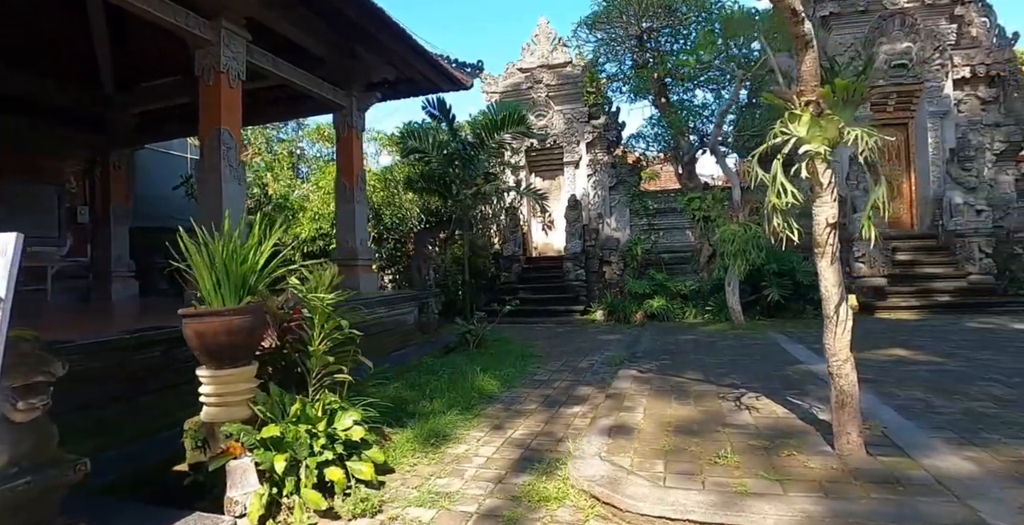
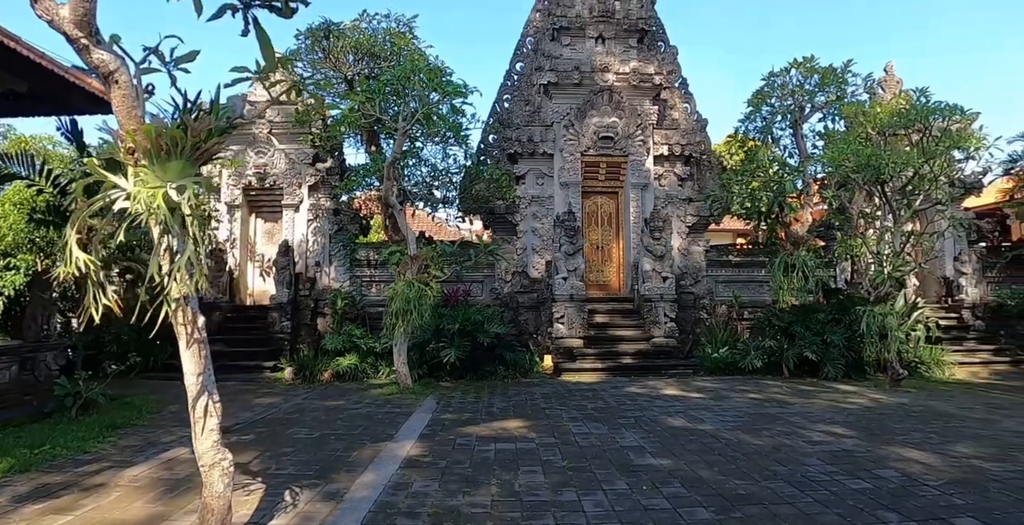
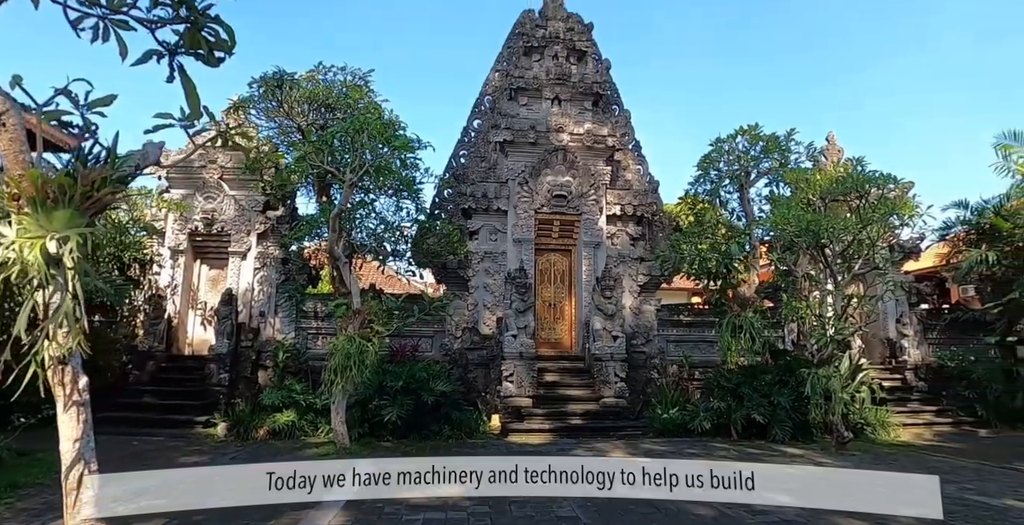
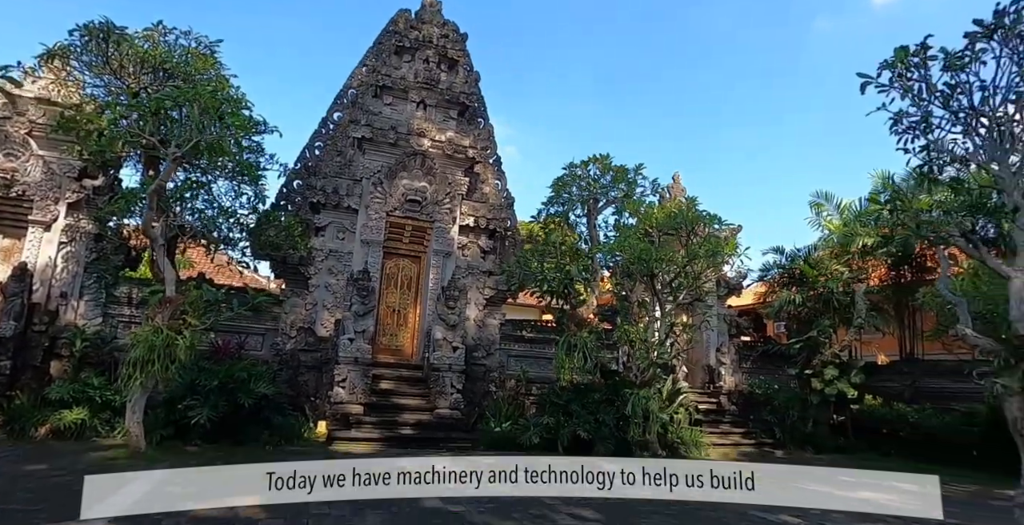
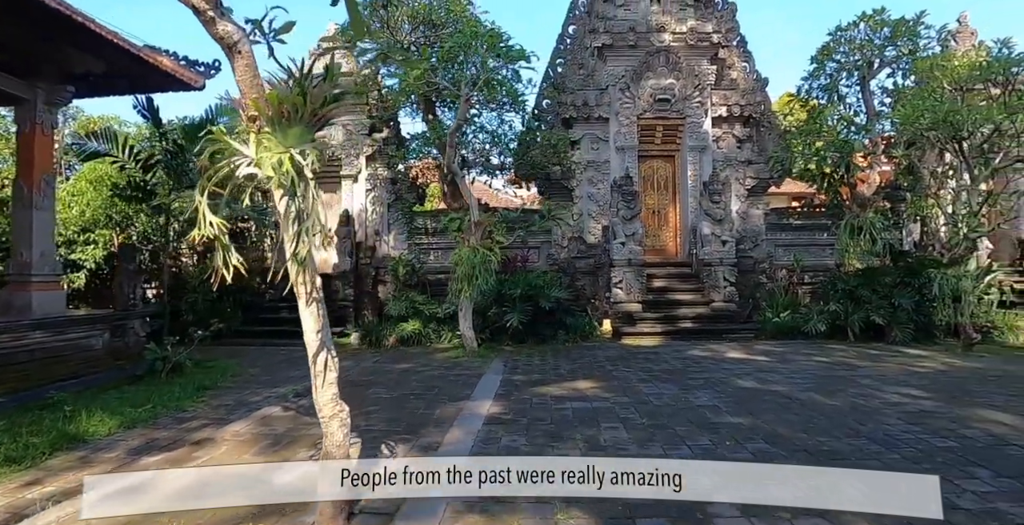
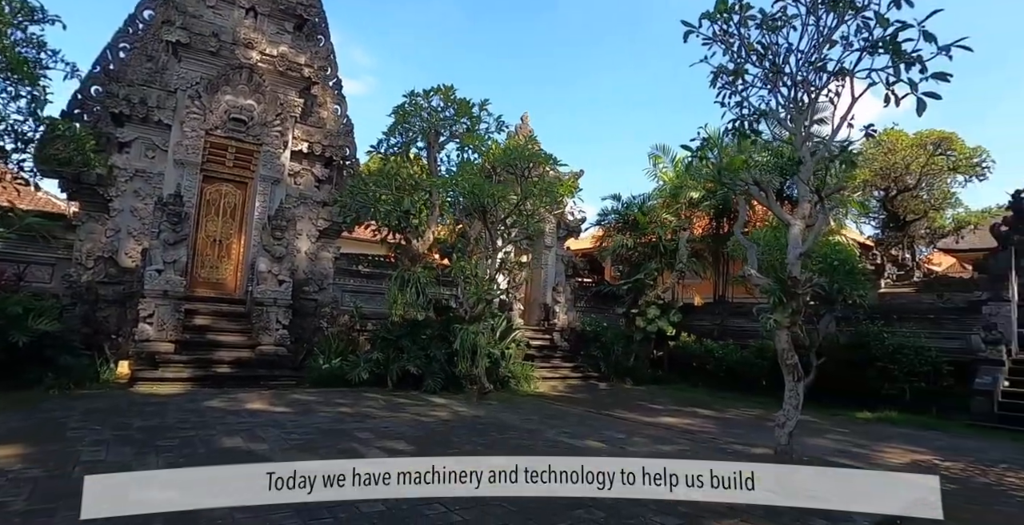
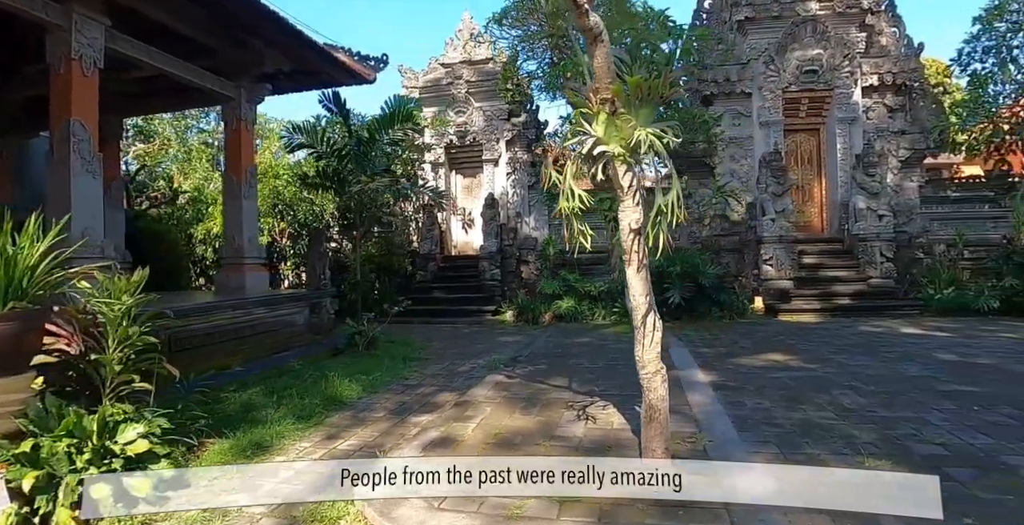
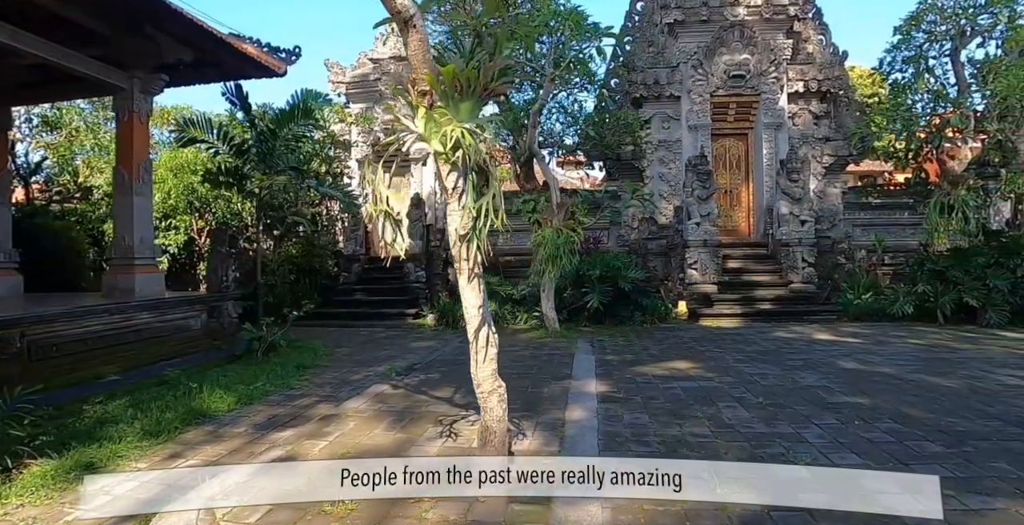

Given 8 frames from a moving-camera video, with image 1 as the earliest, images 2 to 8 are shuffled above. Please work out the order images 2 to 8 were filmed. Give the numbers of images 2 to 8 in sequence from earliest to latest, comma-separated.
7, 8, 5, 2, 3, 4, 6
